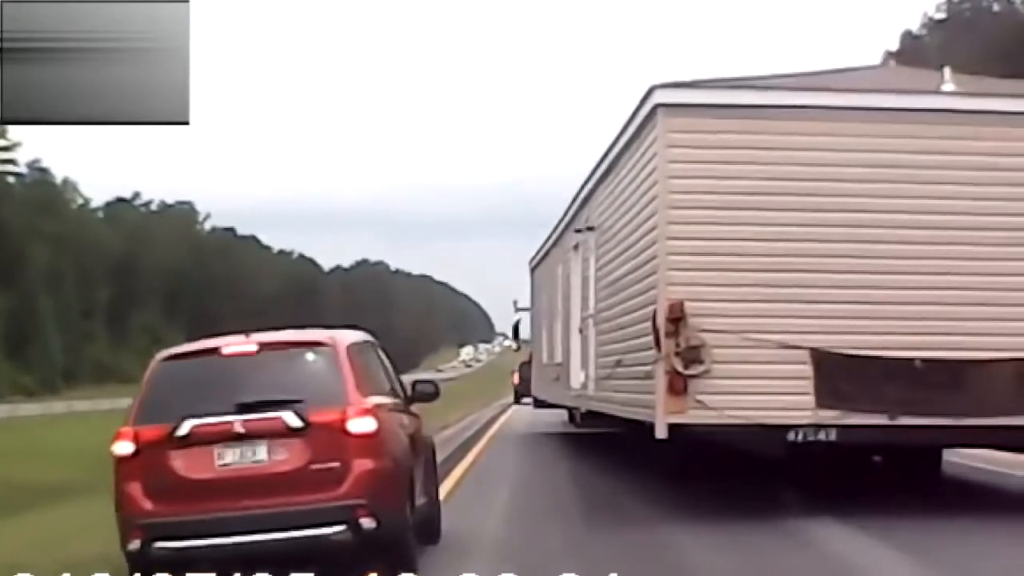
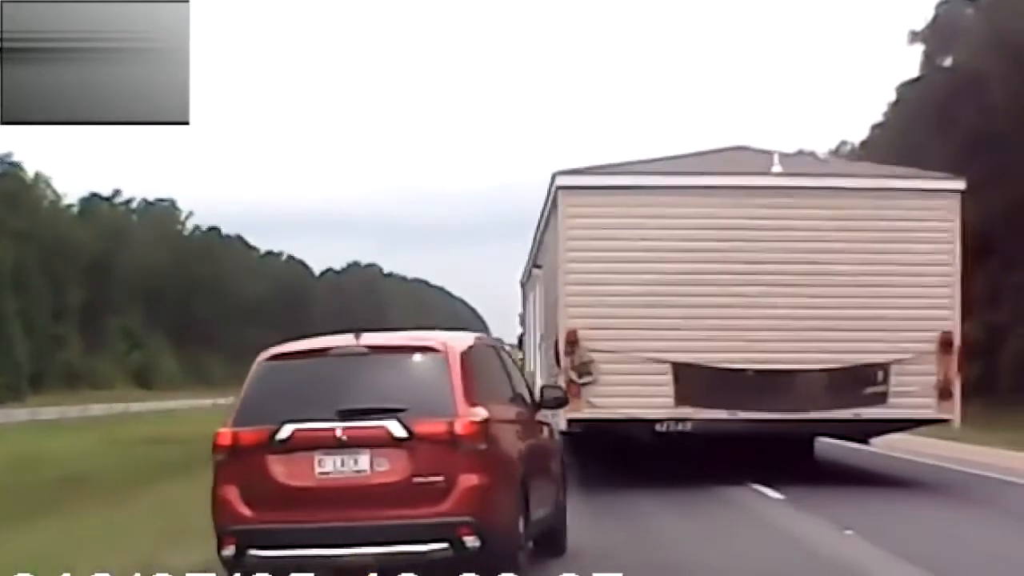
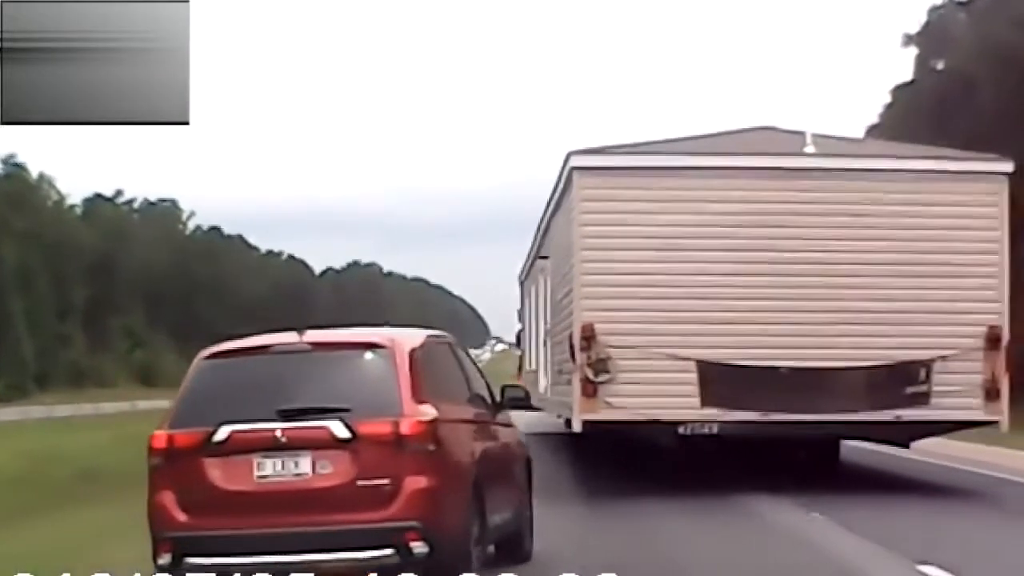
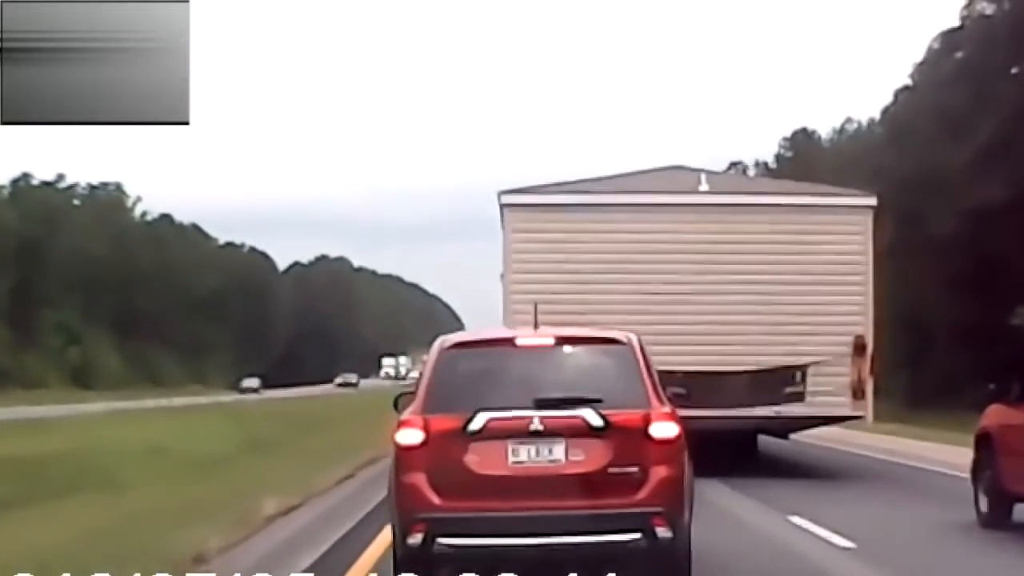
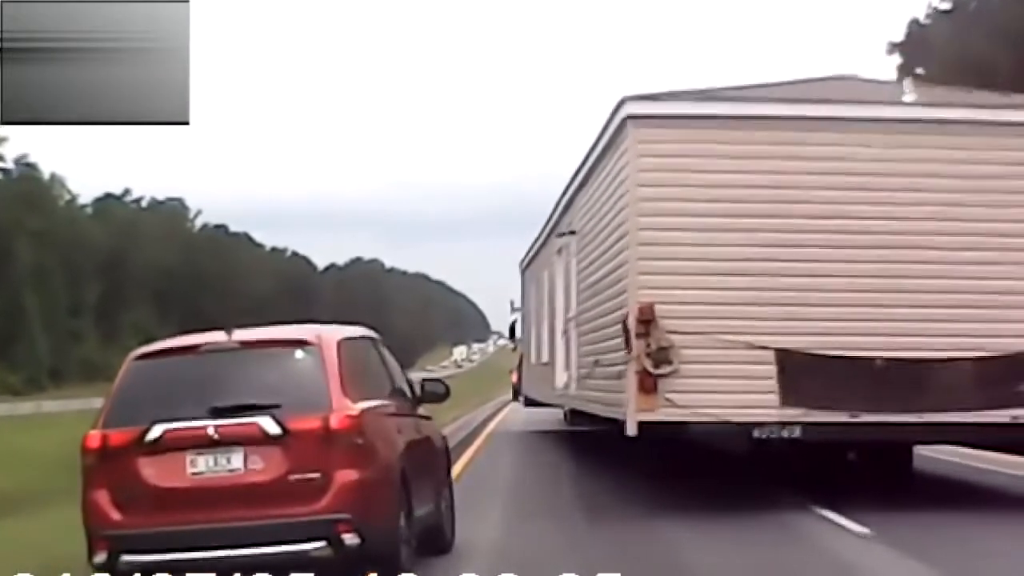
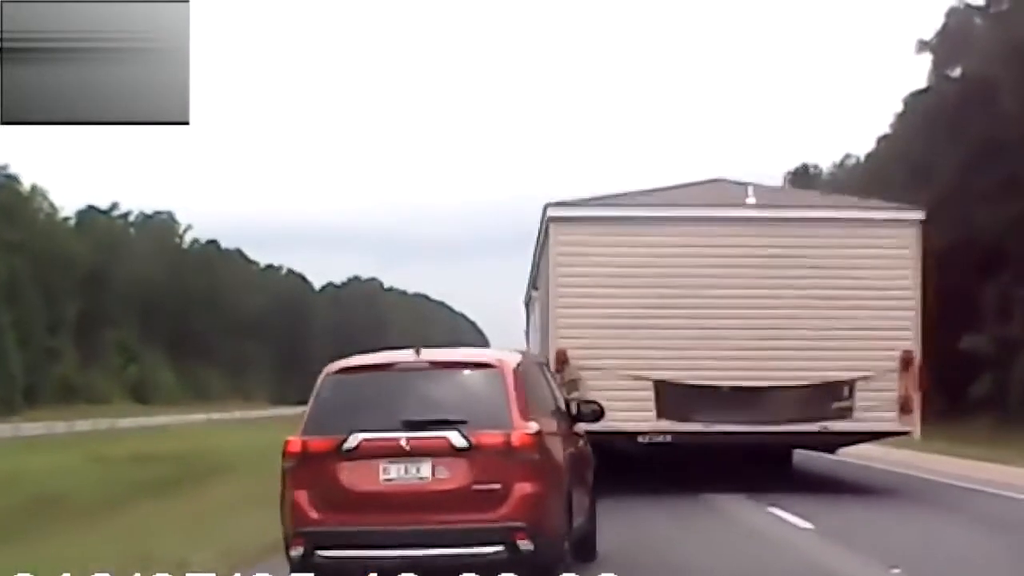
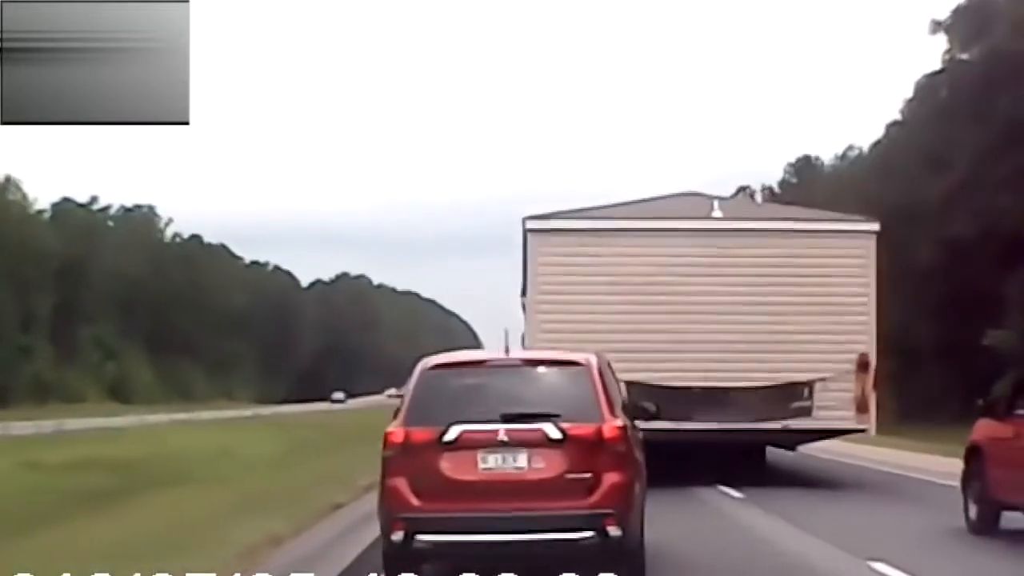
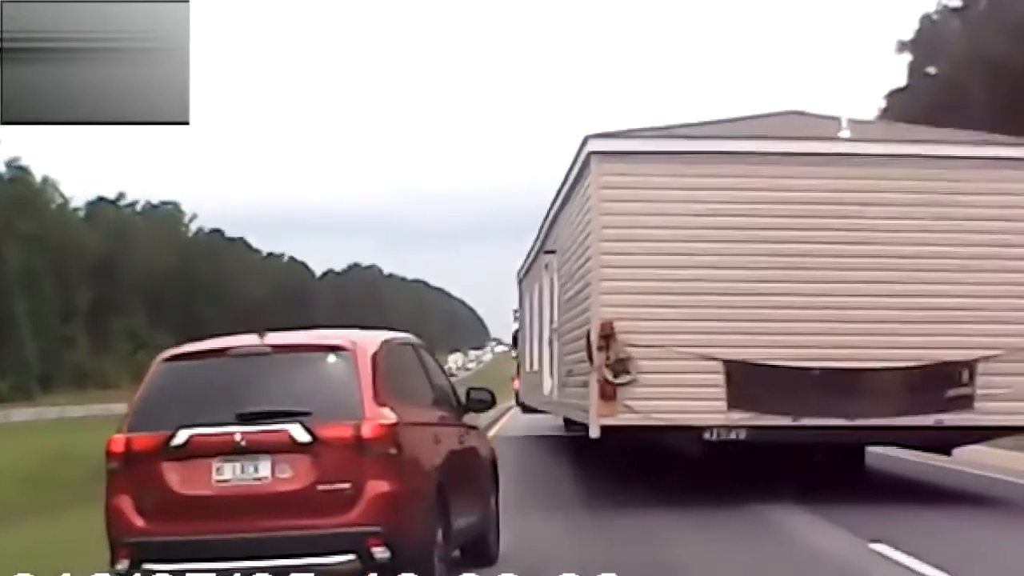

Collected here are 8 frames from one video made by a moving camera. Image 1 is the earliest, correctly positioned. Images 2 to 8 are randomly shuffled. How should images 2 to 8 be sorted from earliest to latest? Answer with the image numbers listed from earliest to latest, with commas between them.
5, 8, 3, 2, 6, 7, 4
